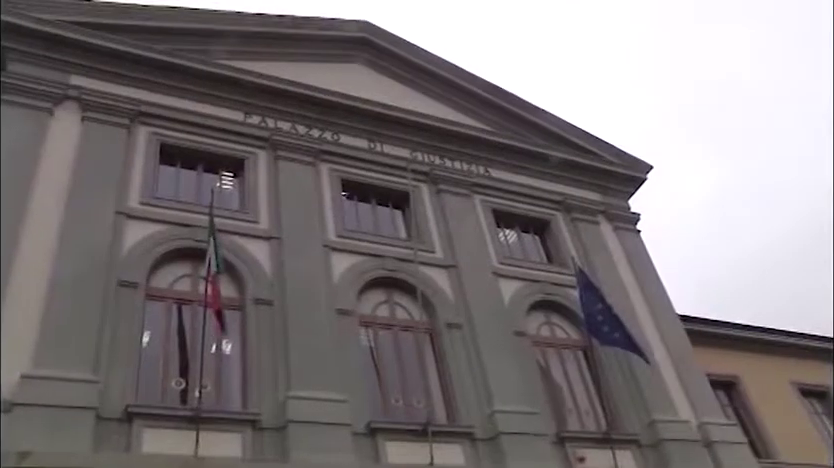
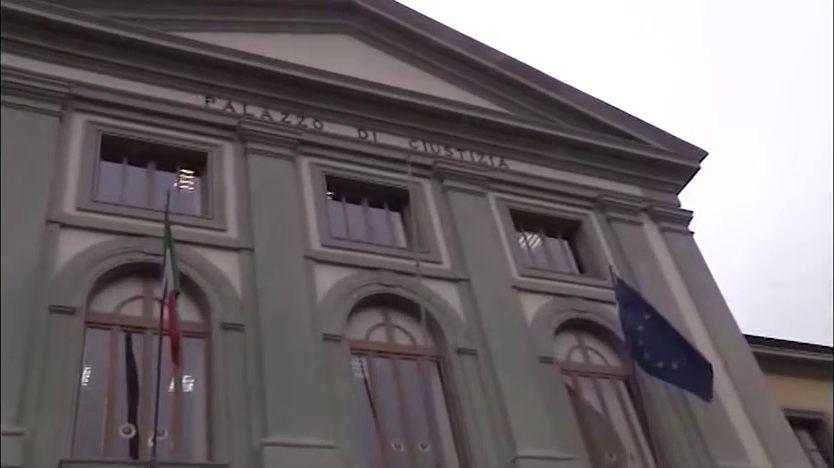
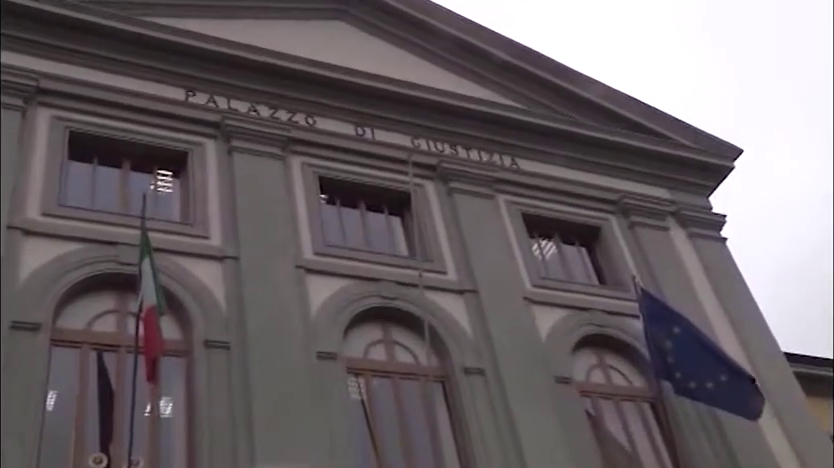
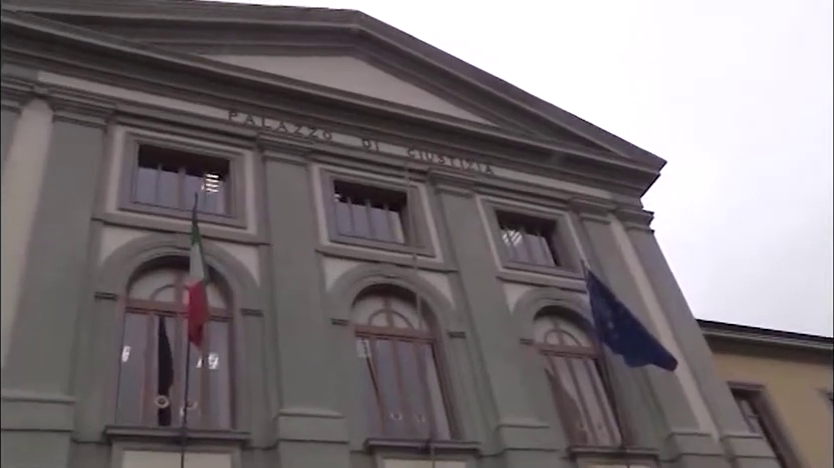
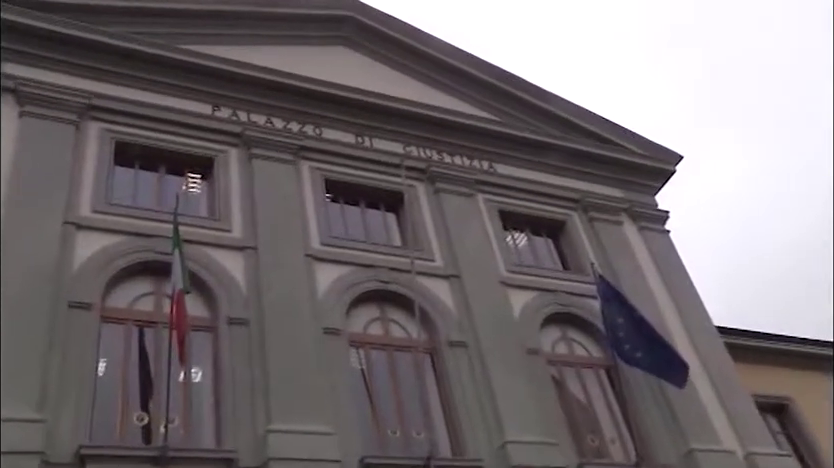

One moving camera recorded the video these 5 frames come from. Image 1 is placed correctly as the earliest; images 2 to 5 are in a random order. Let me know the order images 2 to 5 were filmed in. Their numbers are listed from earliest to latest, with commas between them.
4, 5, 2, 3
